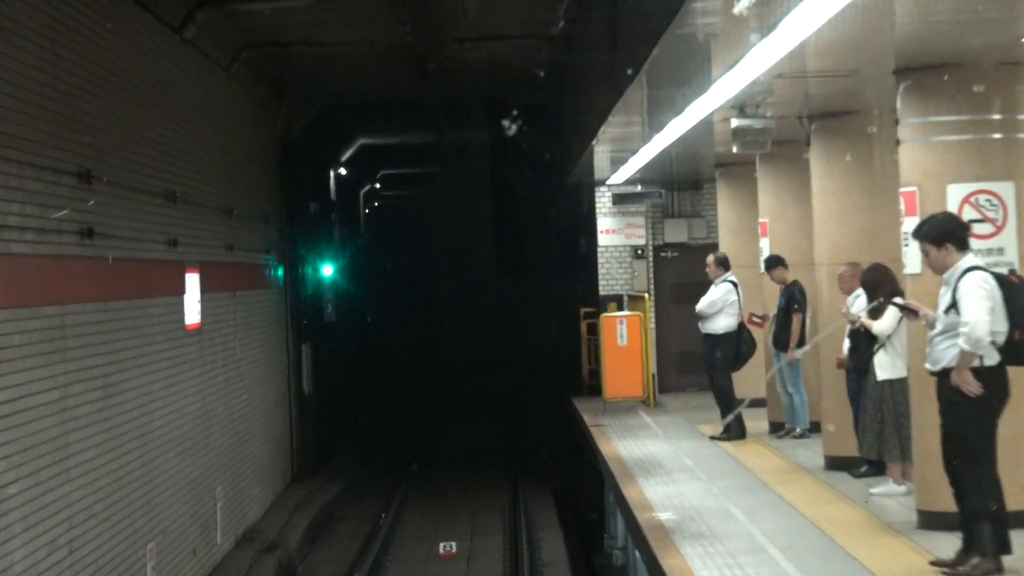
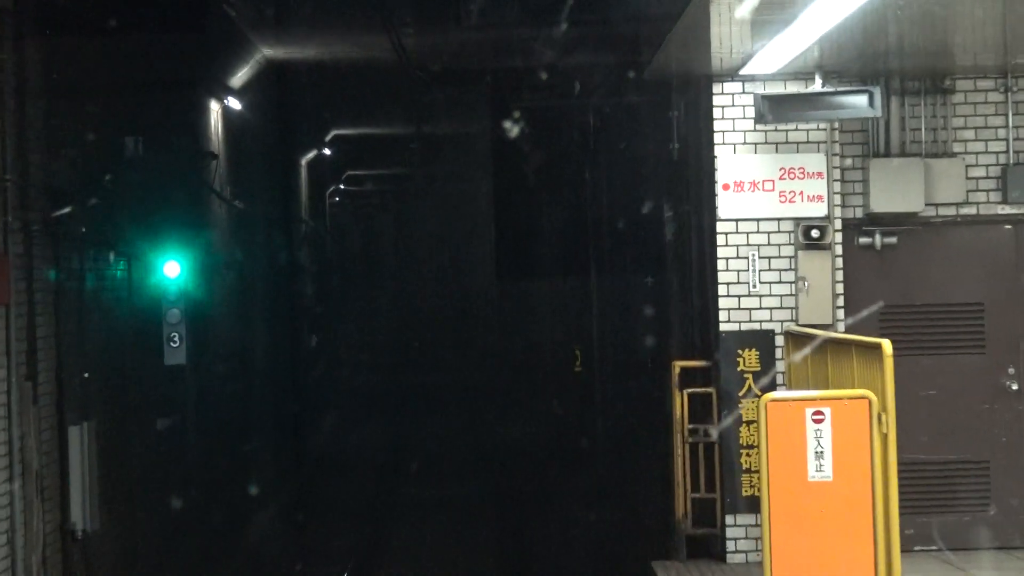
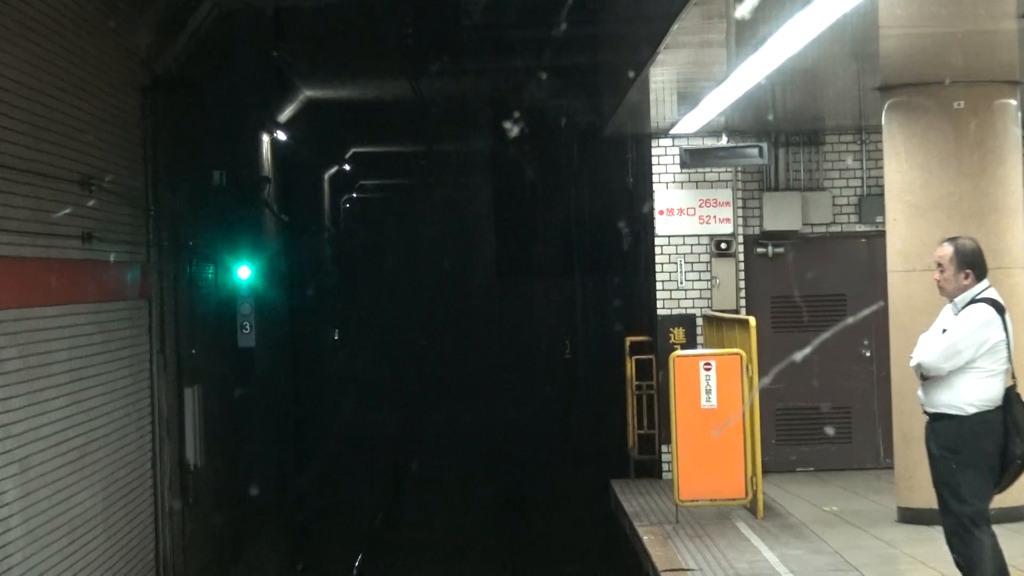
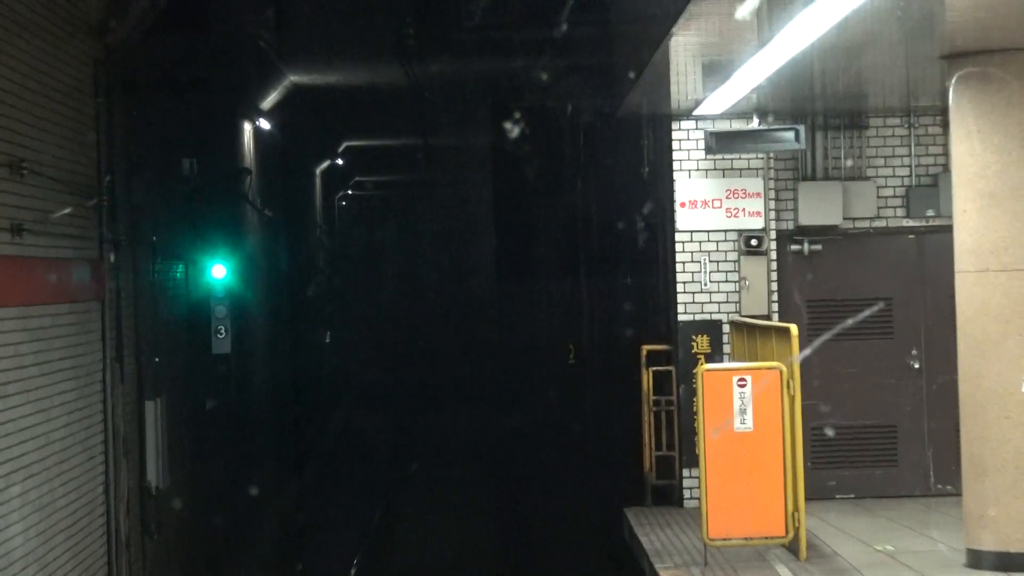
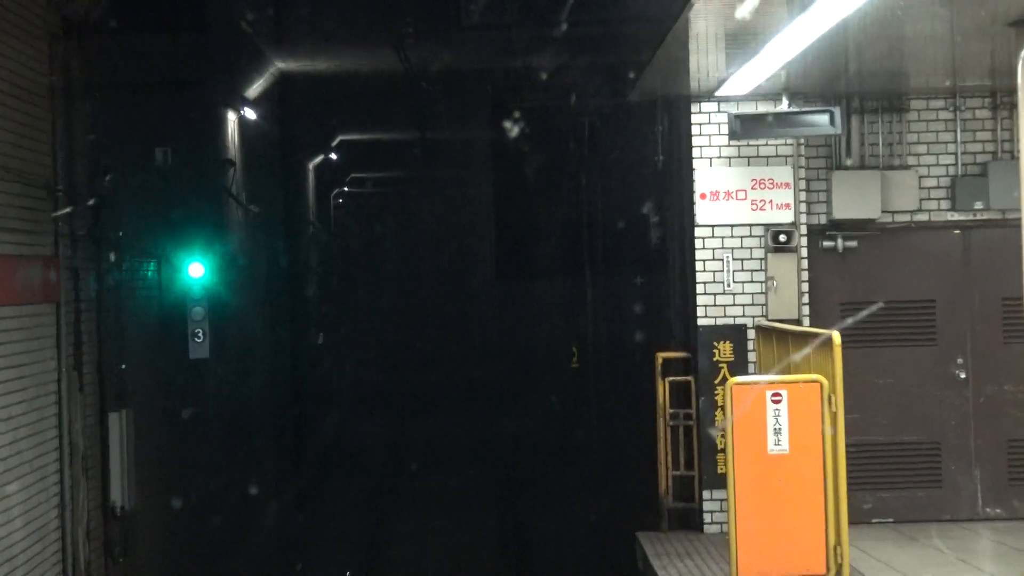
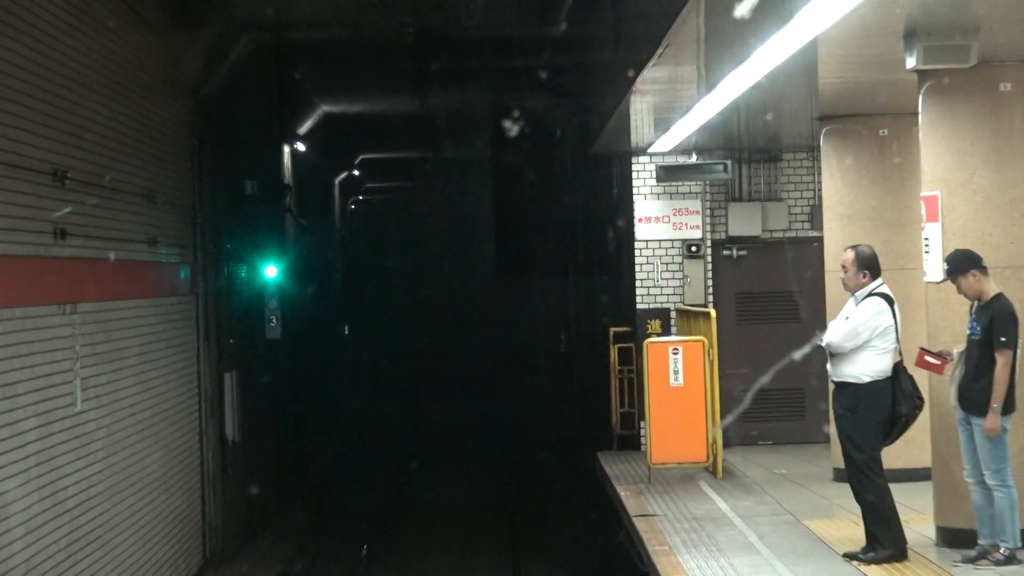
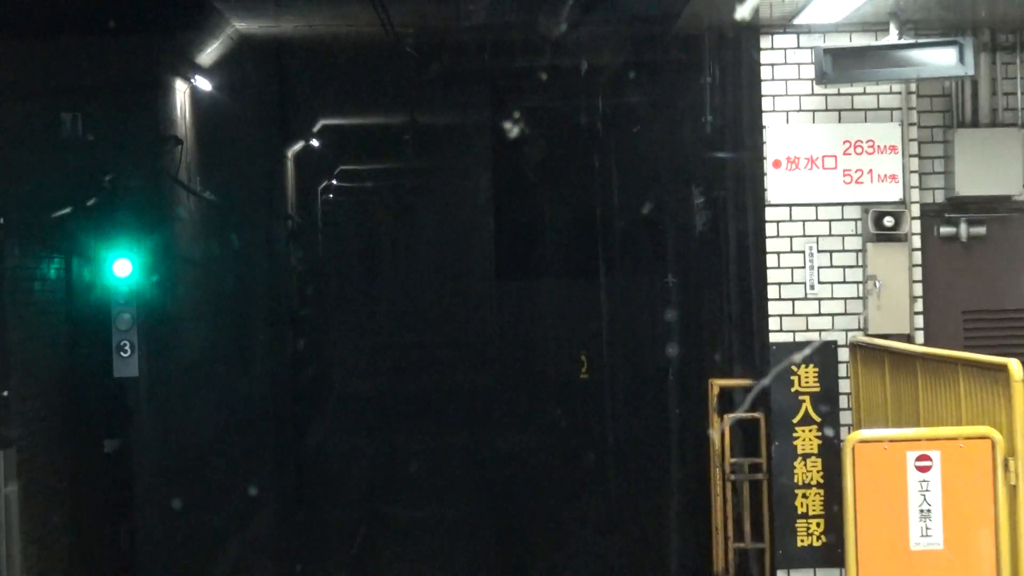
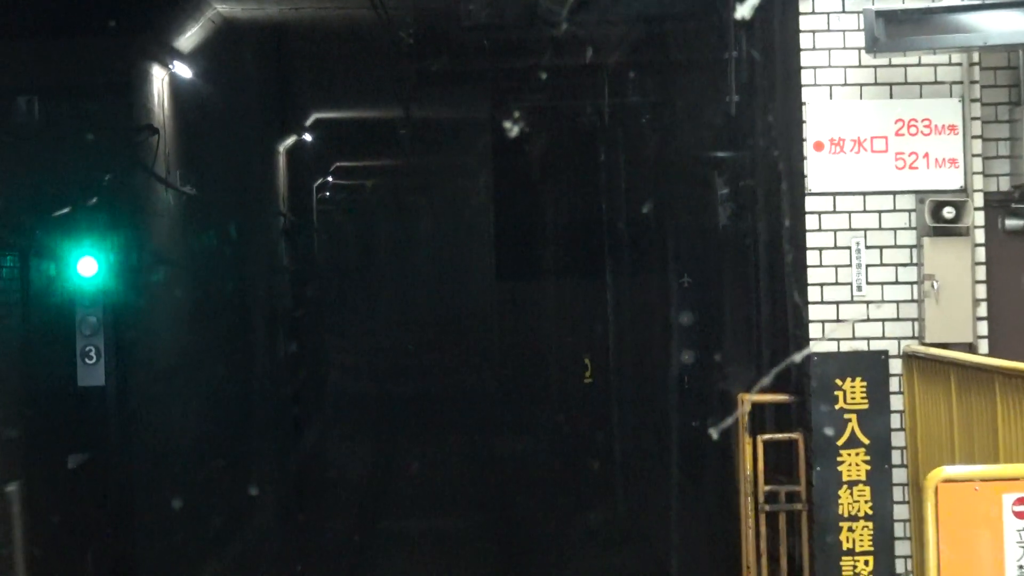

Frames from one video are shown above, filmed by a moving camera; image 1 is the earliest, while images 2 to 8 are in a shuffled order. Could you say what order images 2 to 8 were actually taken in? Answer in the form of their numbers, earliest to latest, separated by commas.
6, 3, 4, 5, 2, 7, 8
